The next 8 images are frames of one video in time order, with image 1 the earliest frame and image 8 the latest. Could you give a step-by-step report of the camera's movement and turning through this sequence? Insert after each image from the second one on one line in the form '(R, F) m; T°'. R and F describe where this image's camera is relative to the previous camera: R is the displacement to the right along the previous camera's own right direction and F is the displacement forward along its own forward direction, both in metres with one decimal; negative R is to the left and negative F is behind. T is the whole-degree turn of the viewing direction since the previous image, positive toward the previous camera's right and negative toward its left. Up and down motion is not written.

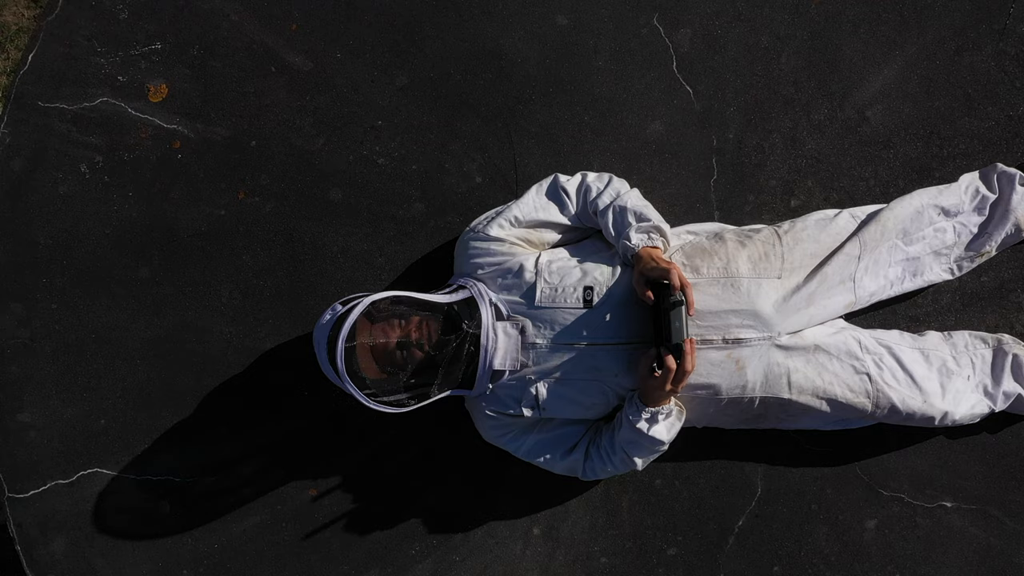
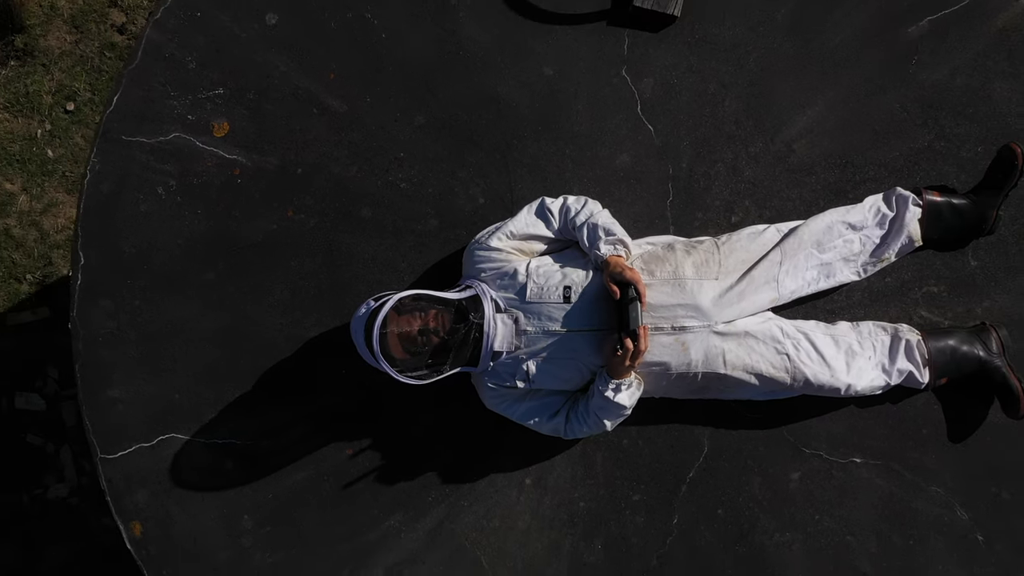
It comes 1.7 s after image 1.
(0.0, -0.4) m; 0°
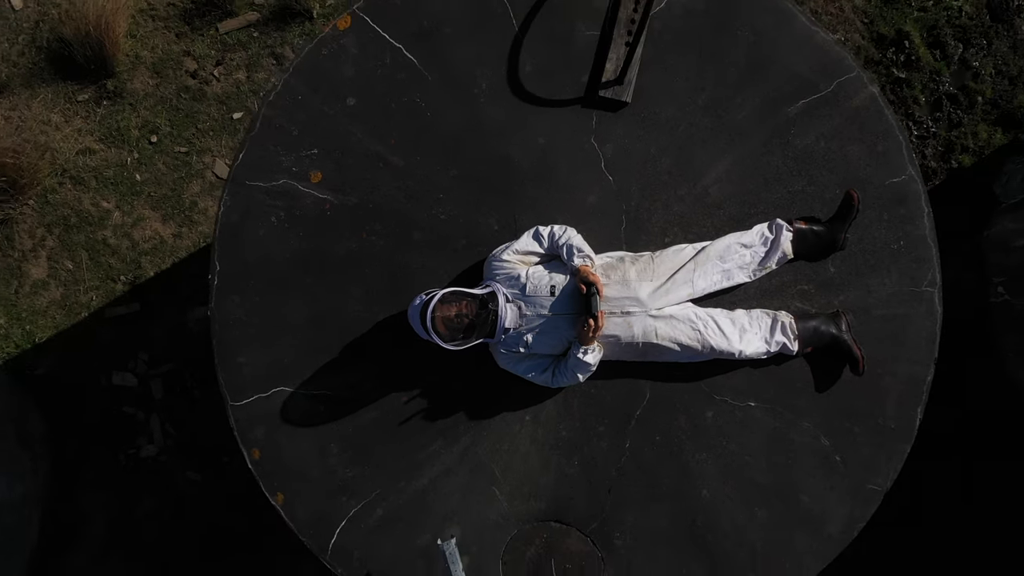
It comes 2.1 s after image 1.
(0.0, -0.8) m; 0°
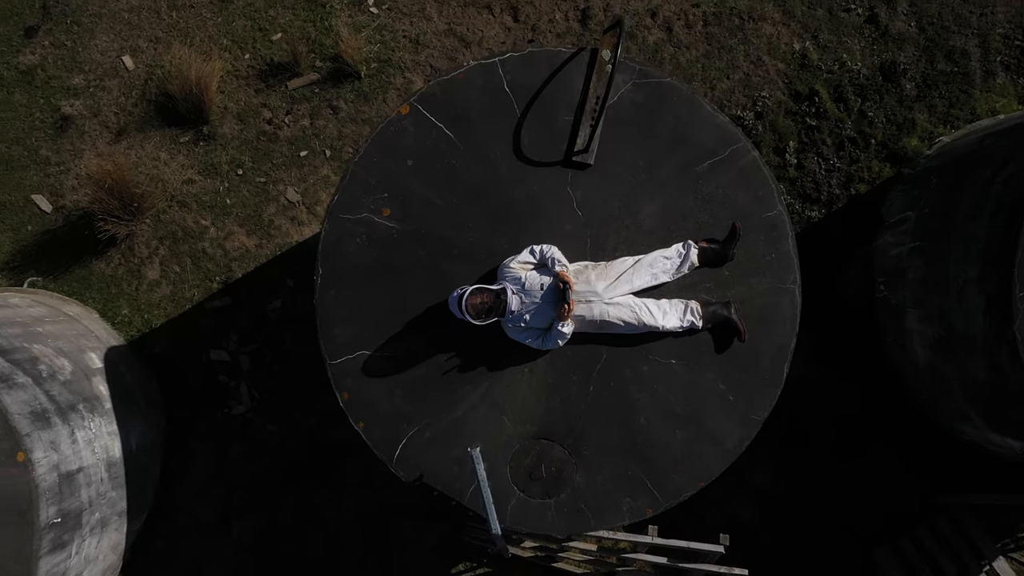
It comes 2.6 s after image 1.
(0.0, -1.4) m; 0°
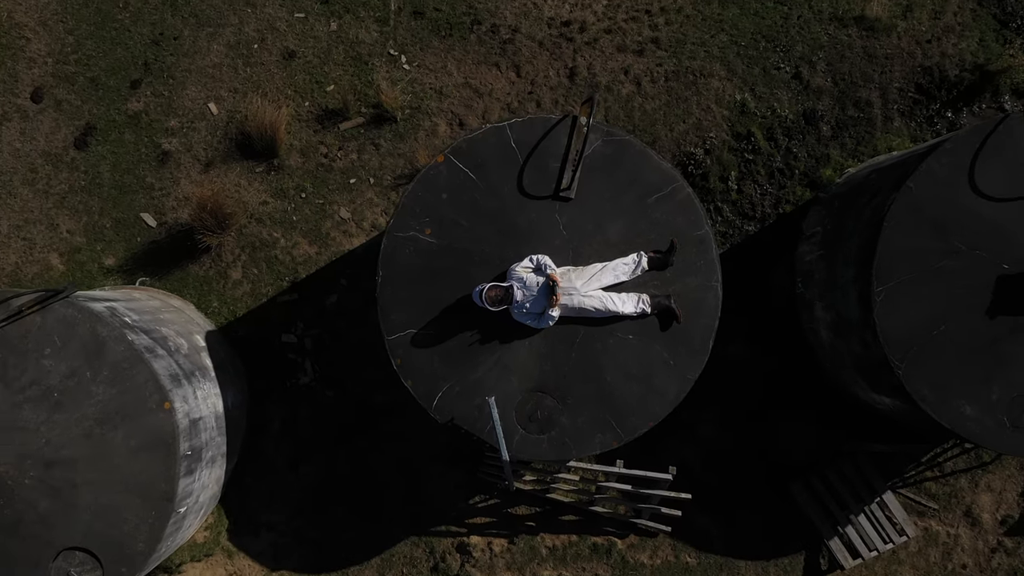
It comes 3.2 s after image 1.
(-0.1, -1.7) m; 0°
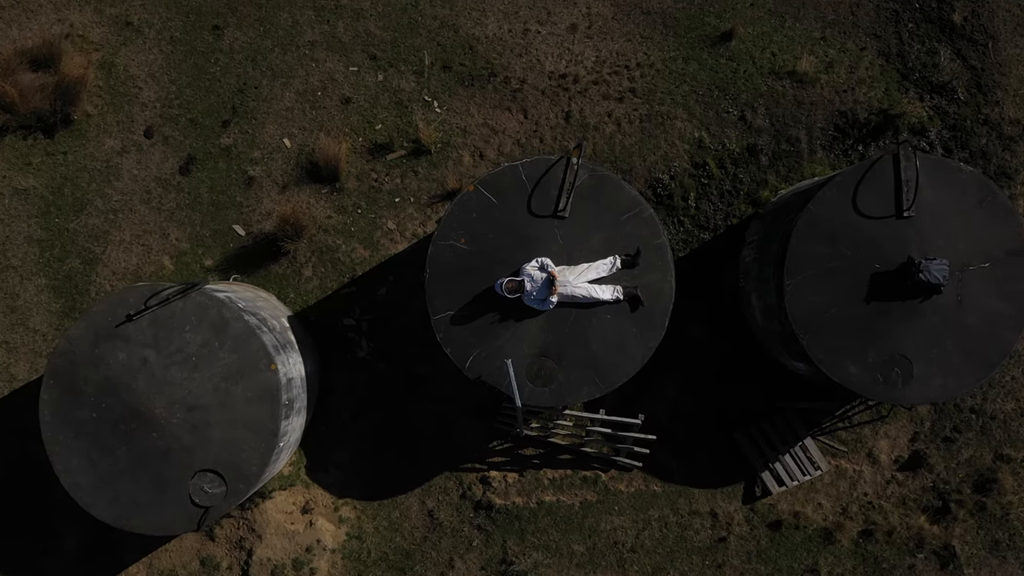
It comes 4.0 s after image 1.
(-0.2, -2.2) m; 0°
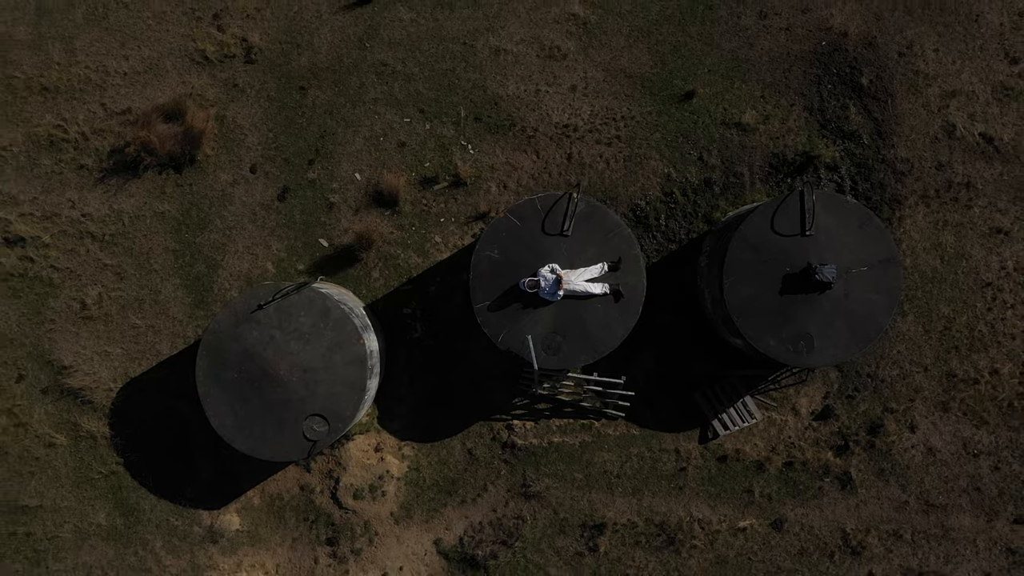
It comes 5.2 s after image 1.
(-0.5, -3.3) m; 0°
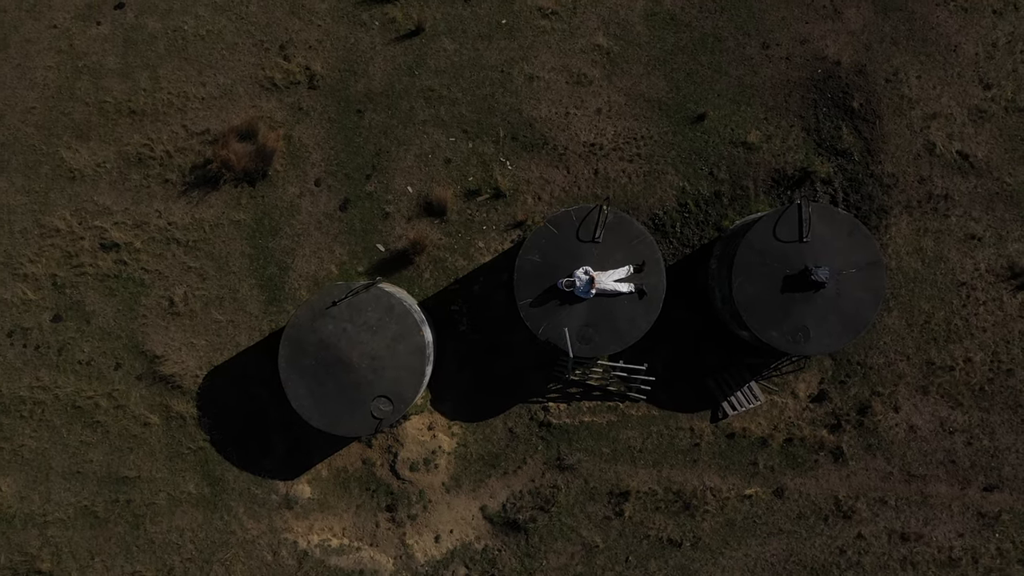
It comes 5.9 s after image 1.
(-1.0, -1.8) m; 0°
